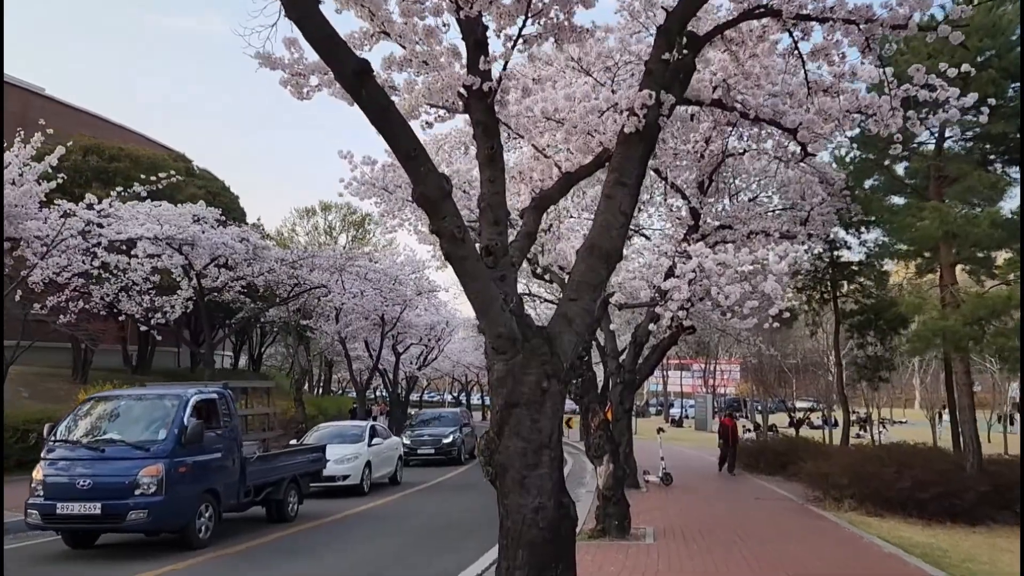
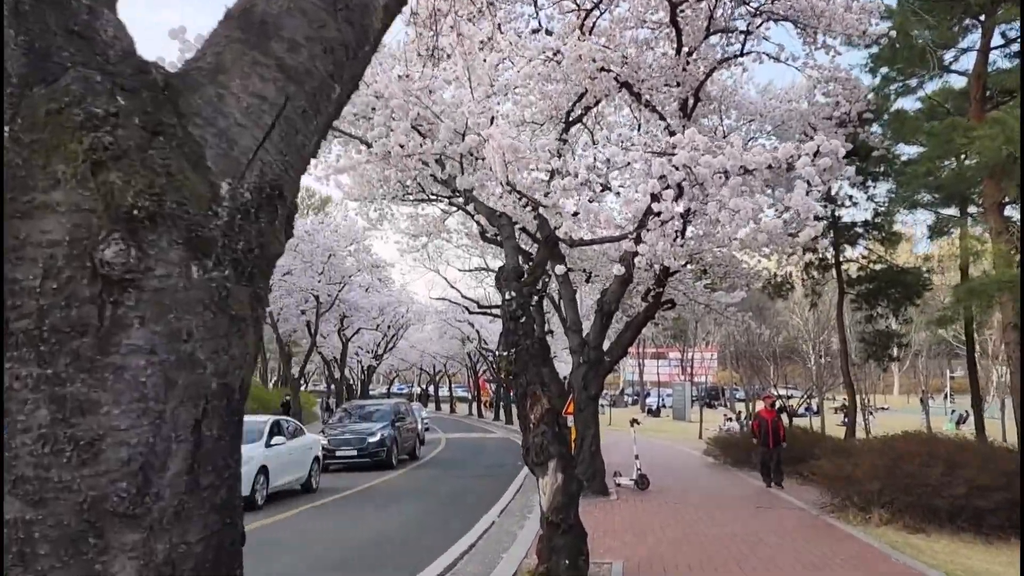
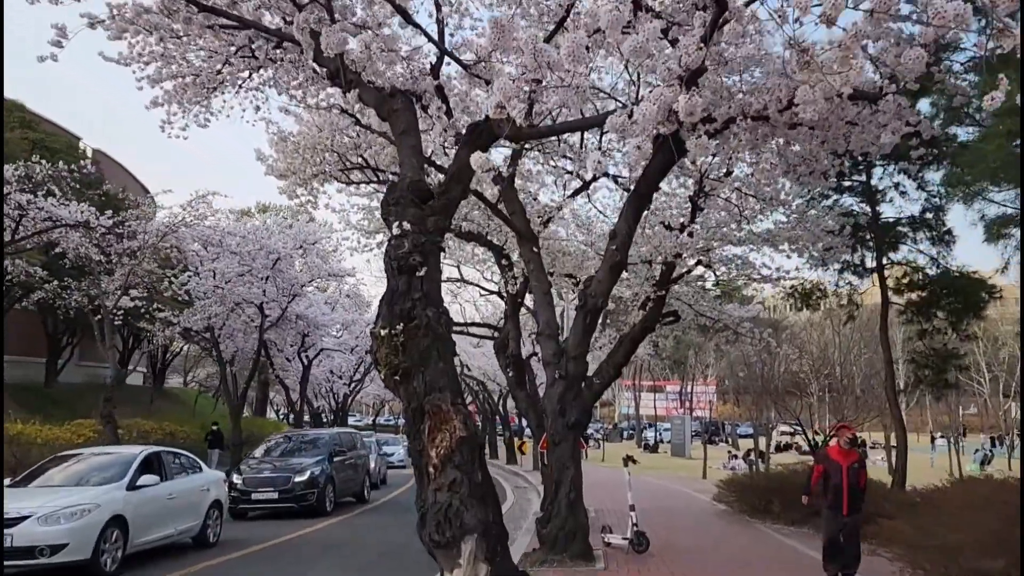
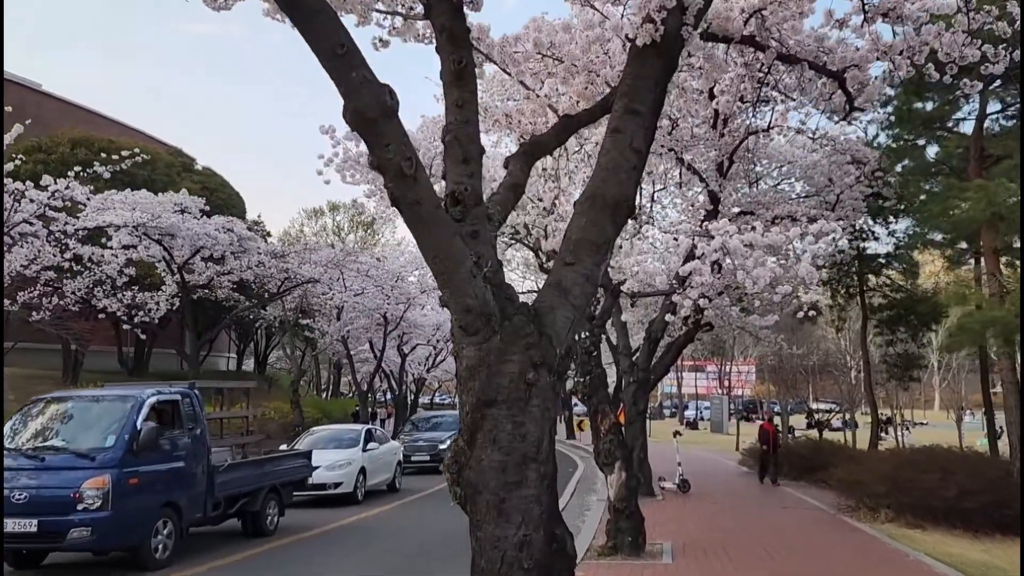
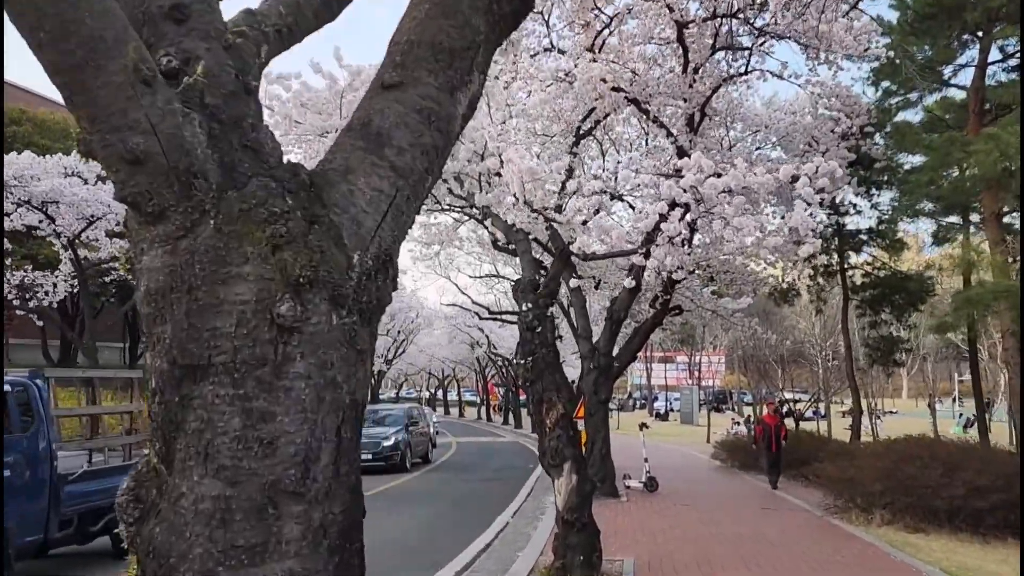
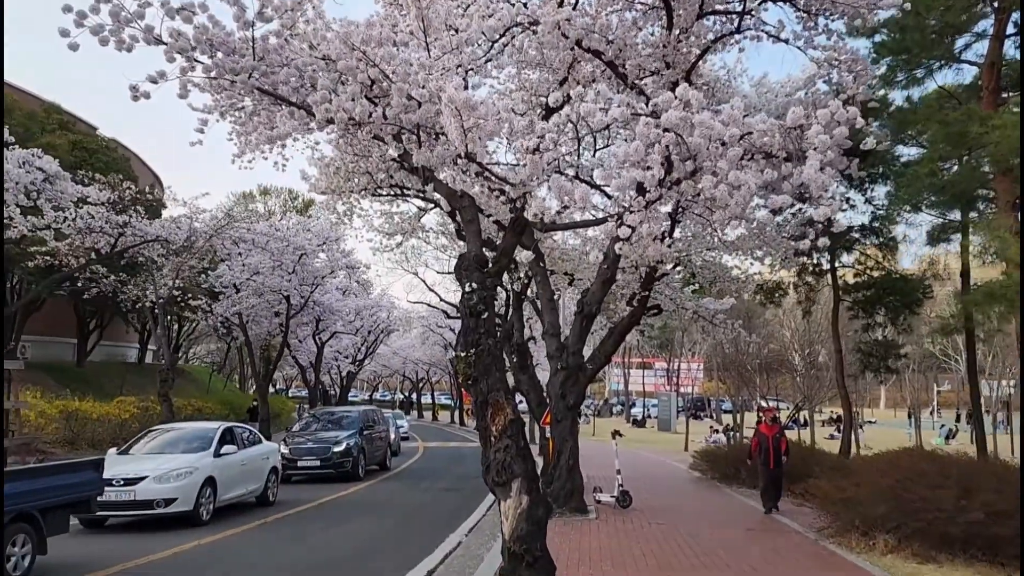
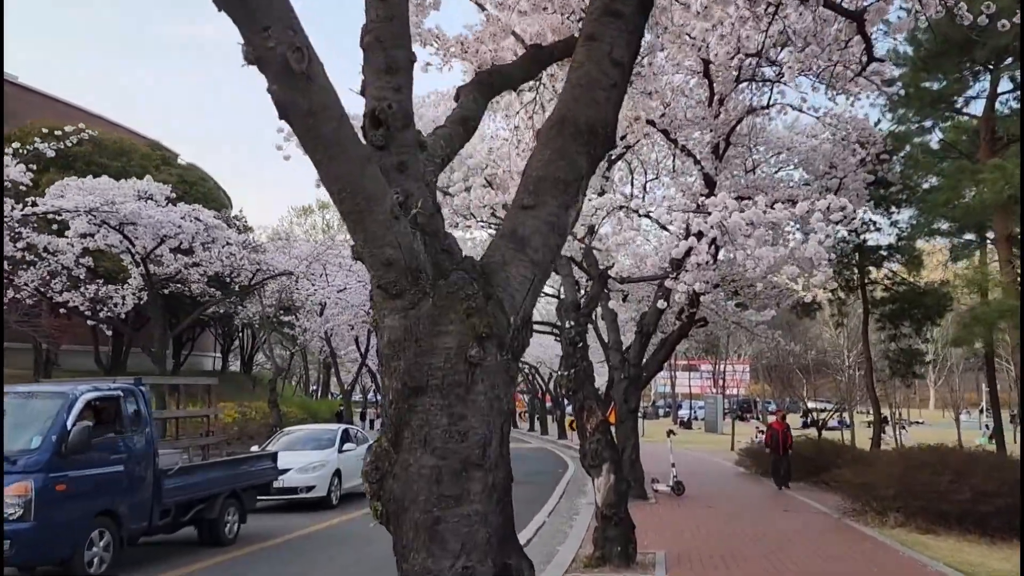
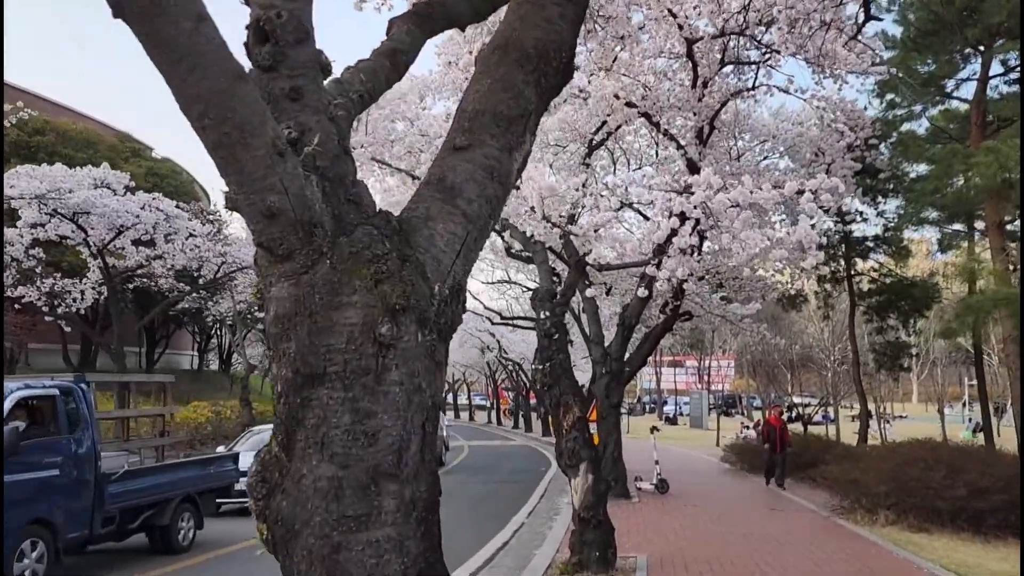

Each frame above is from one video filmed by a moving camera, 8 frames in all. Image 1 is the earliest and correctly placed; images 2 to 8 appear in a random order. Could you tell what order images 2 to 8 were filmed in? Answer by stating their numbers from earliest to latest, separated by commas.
4, 7, 8, 5, 2, 6, 3
